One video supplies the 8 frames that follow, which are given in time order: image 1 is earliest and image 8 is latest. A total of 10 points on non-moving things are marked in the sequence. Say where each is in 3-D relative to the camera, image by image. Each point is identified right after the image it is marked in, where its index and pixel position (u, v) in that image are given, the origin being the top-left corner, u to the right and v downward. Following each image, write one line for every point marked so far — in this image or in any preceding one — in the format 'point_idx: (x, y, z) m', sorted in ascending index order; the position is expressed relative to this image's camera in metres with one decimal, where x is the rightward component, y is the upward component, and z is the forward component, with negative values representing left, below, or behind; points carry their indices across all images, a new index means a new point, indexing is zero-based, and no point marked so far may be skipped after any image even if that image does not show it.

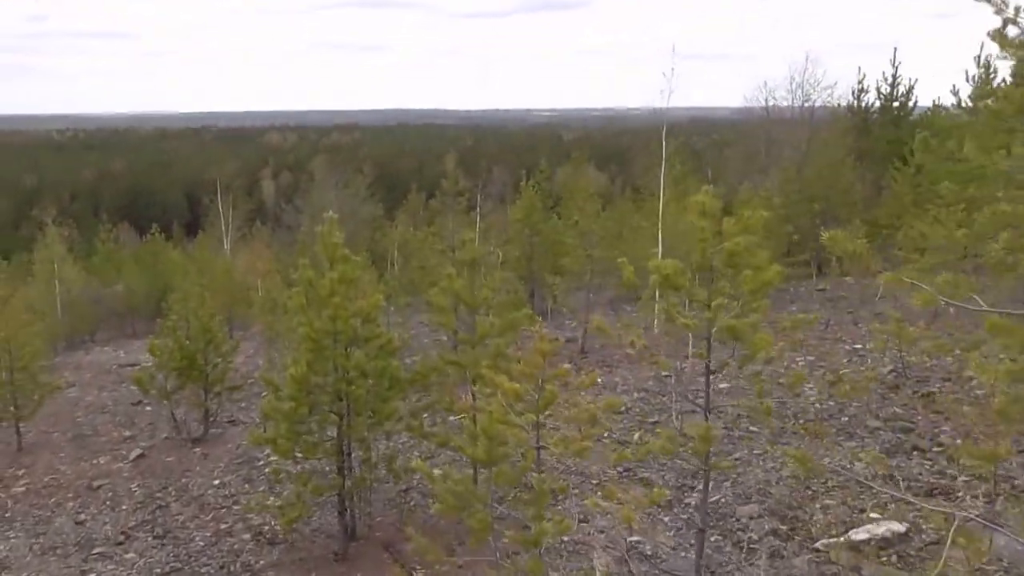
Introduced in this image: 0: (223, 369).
0: (-3.9, -1.1, +14.6) m
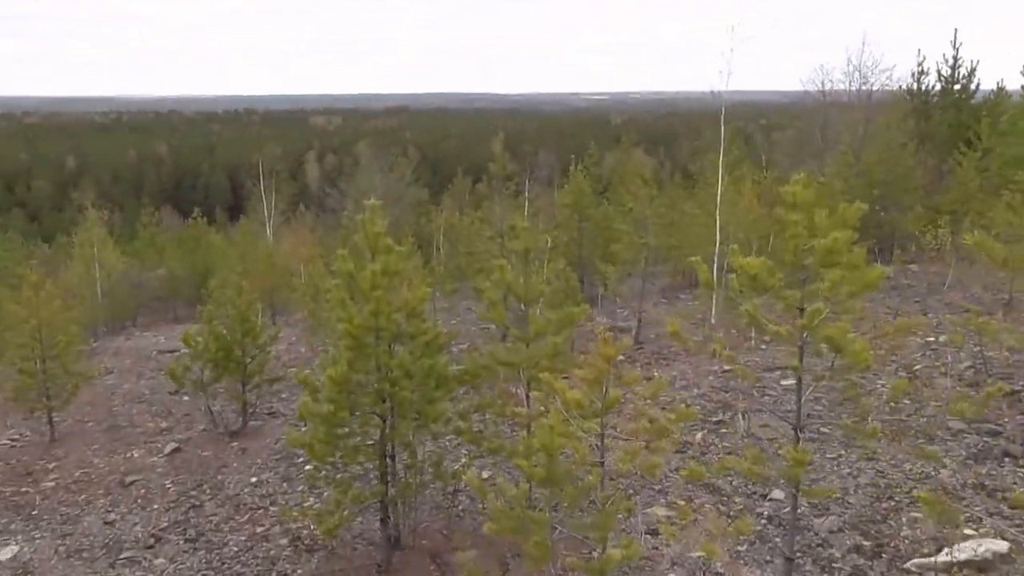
0: (-3.3, -0.9, +14.0) m
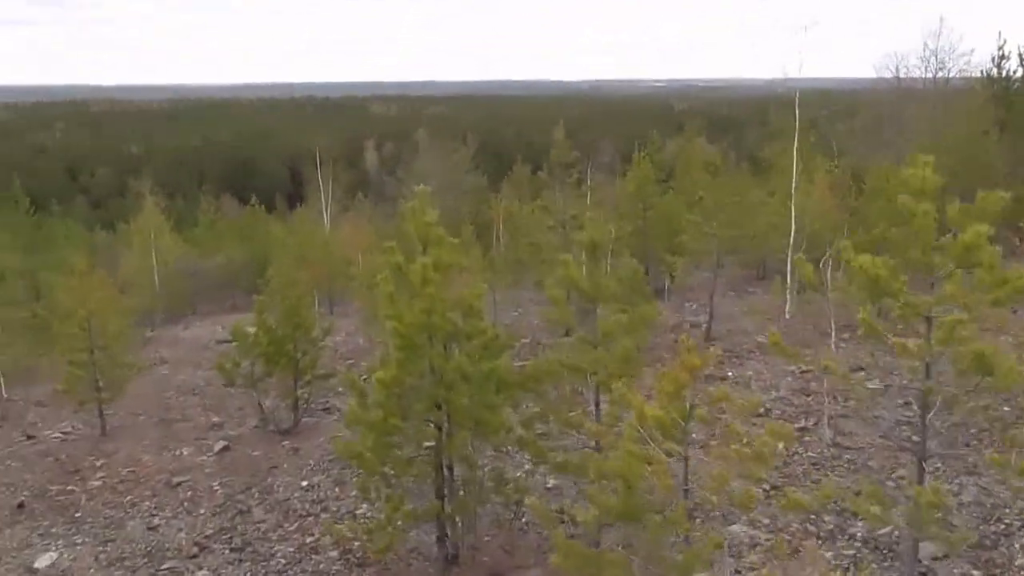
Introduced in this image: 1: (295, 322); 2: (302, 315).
0: (-2.5, -0.8, +13.4) m
1: (-2.6, -0.4, +13.1) m
2: (-2.6, -0.3, +13.1) m
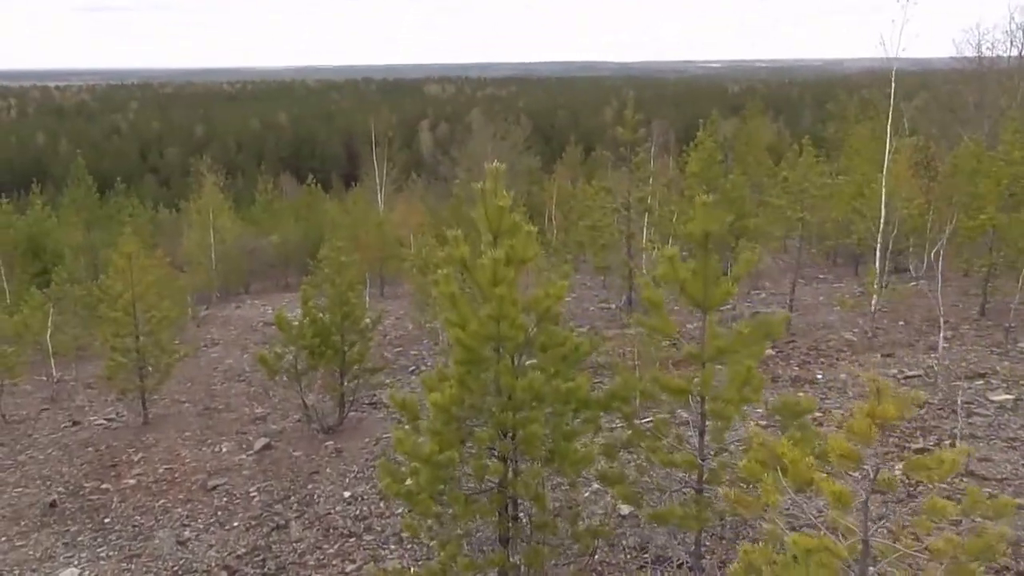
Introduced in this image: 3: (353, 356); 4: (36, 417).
0: (-1.7, -0.7, +12.4) m
1: (-1.9, -0.3, +12.1) m
2: (-1.8, -0.2, +12.1) m
3: (-1.8, -0.8, +12.4) m
4: (-8.4, -2.2, +18.9) m
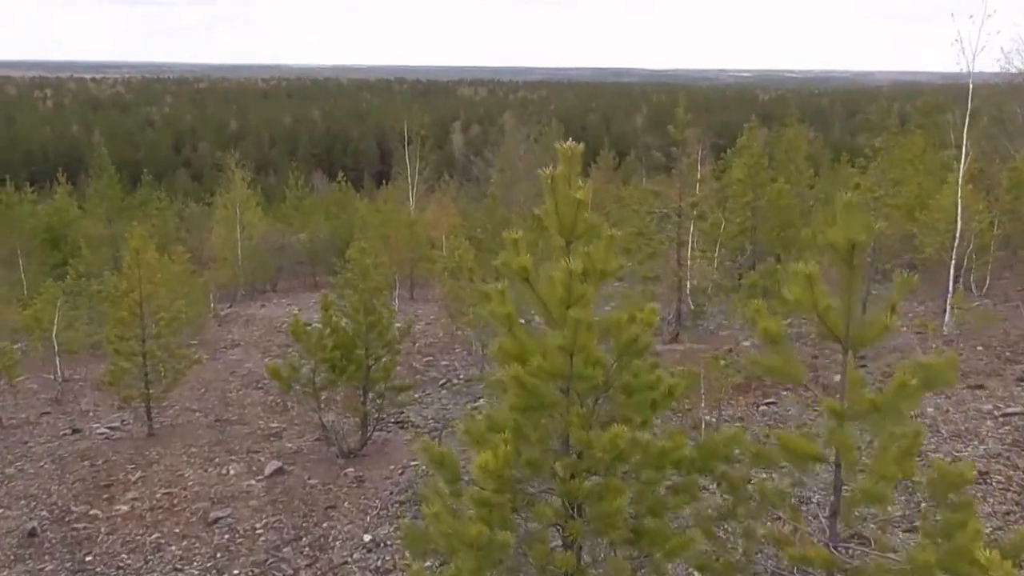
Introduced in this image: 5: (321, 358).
0: (-1.3, -0.8, +11.1) m
1: (-1.4, -0.3, +10.8) m
2: (-1.4, -0.3, +10.8) m
3: (-1.4, -0.9, +11.1) m
4: (-7.8, -2.2, +17.7) m
5: (-1.9, -0.7, +10.8) m
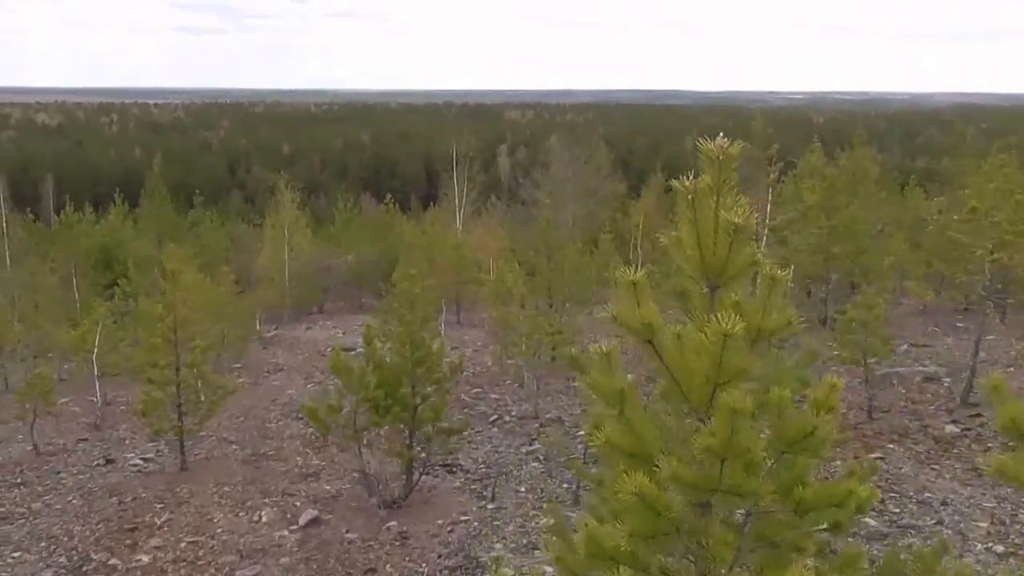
0: (-0.7, -1.1, +10.0) m
1: (-0.9, -0.6, +9.7) m
2: (-0.8, -0.5, +9.7) m
3: (-0.8, -1.2, +10.0) m
4: (-7.0, -2.5, +16.9) m
5: (-1.4, -1.0, +9.8) m
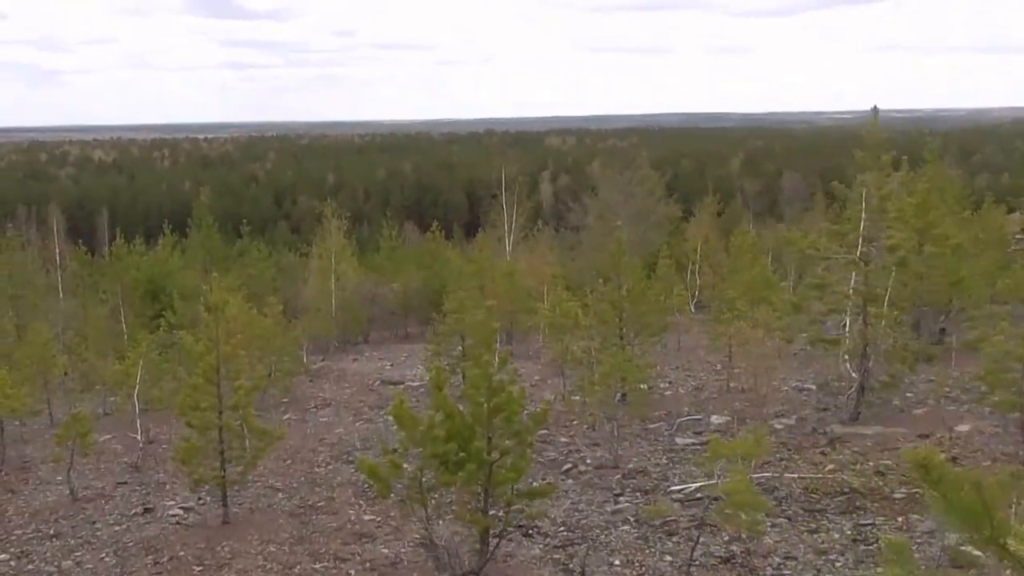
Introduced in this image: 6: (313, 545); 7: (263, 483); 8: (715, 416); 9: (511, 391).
0: (0.0, -1.4, +8.6) m
1: (-0.2, -0.9, +8.3) m
2: (-0.1, -0.8, +8.3) m
3: (-0.1, -1.5, +8.6) m
4: (-5.9, -3.0, +15.6) m
5: (-0.7, -1.3, +8.4) m
6: (-2.1, -2.7, +11.5) m
7: (-3.5, -2.7, +15.0) m
8: (+3.4, -2.2, +17.9) m
9: (0.0, -0.8, +8.3) m
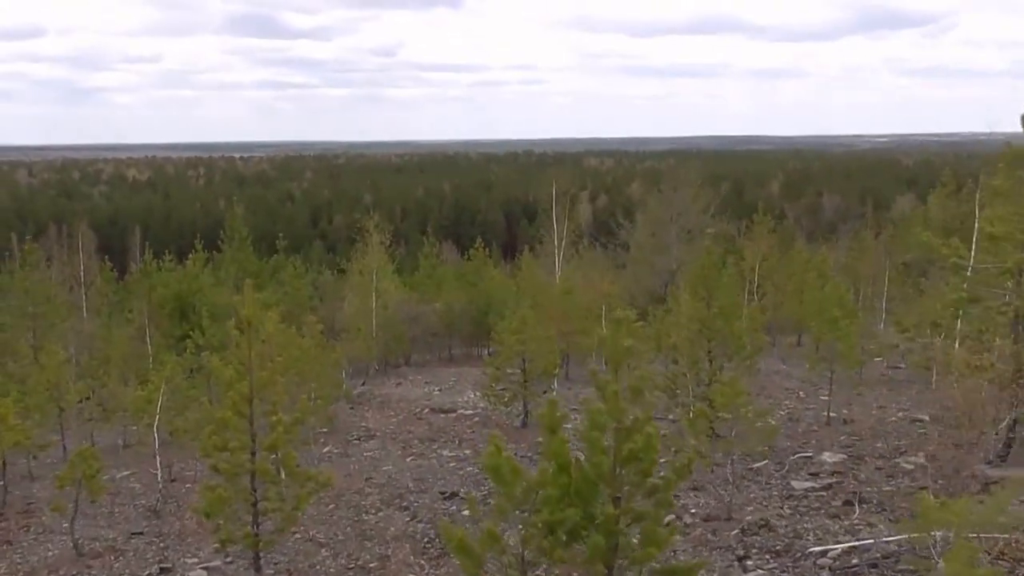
0: (+0.8, -1.4, +6.1) m
1: (+0.6, -0.9, +5.9) m
2: (+0.7, -0.9, +5.9) m
3: (+0.7, -1.5, +6.1) m
4: (-4.9, -3.2, +13.3) m
5: (+0.1, -1.3, +5.9) m
6: (-1.2, -2.8, +9.1) m
7: (-2.5, -2.9, +12.6) m
8: (+4.5, -2.4, +15.3) m
9: (+0.8, -0.8, +5.9) m
